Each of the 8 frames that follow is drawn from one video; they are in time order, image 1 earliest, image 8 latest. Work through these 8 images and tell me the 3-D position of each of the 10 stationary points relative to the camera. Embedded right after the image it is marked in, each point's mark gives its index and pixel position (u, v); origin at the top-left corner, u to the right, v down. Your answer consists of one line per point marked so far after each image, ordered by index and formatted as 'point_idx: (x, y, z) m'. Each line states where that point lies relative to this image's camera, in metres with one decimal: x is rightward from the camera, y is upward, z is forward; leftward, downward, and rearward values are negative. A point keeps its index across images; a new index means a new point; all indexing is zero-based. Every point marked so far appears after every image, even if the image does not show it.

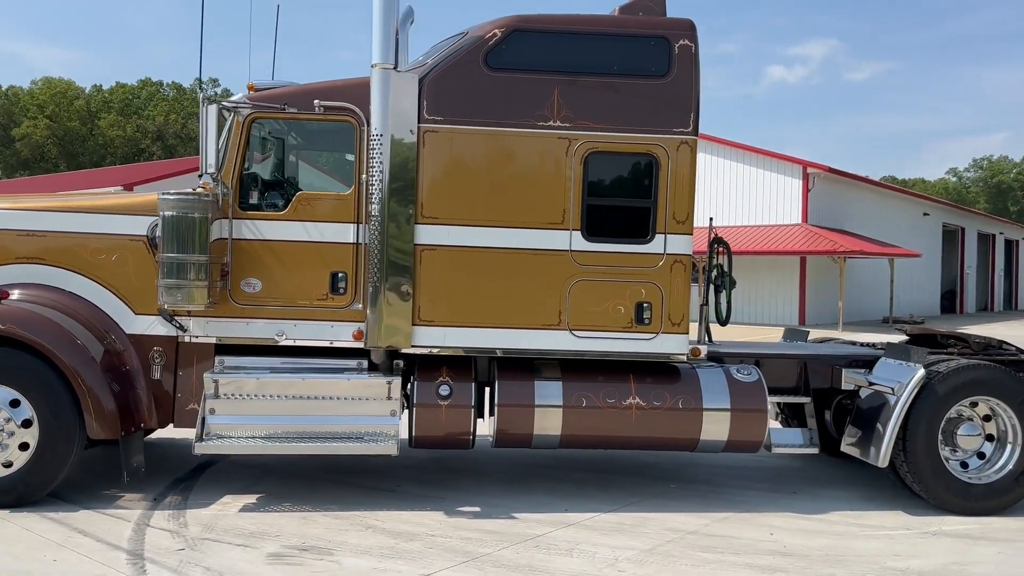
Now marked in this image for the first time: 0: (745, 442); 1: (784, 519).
0: (+1.4, -0.9, +5.4) m
1: (+1.5, -1.3, +5.1) m
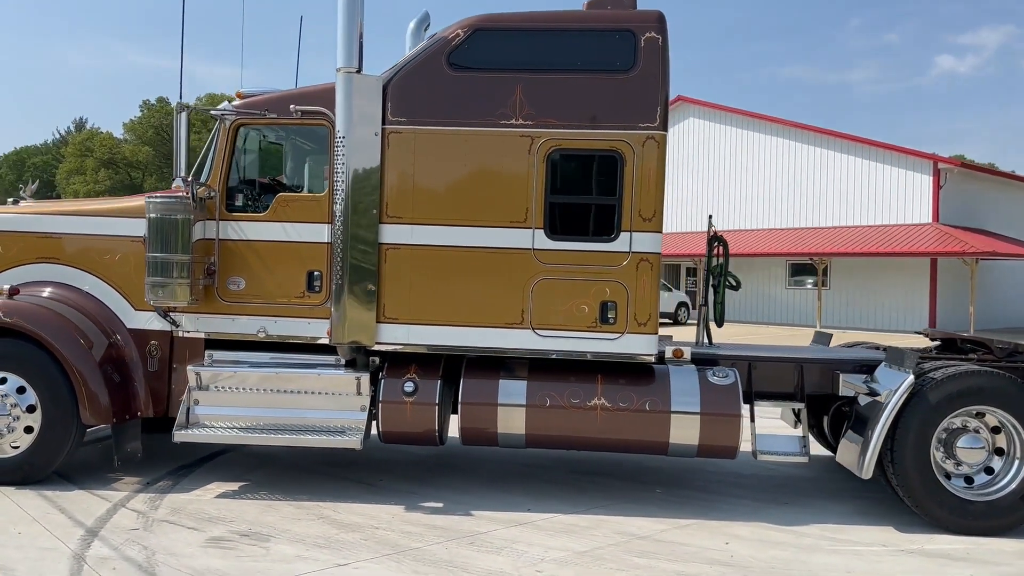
0: (+1.2, -0.9, +5.1) m
1: (+1.3, -1.3, +4.9) m
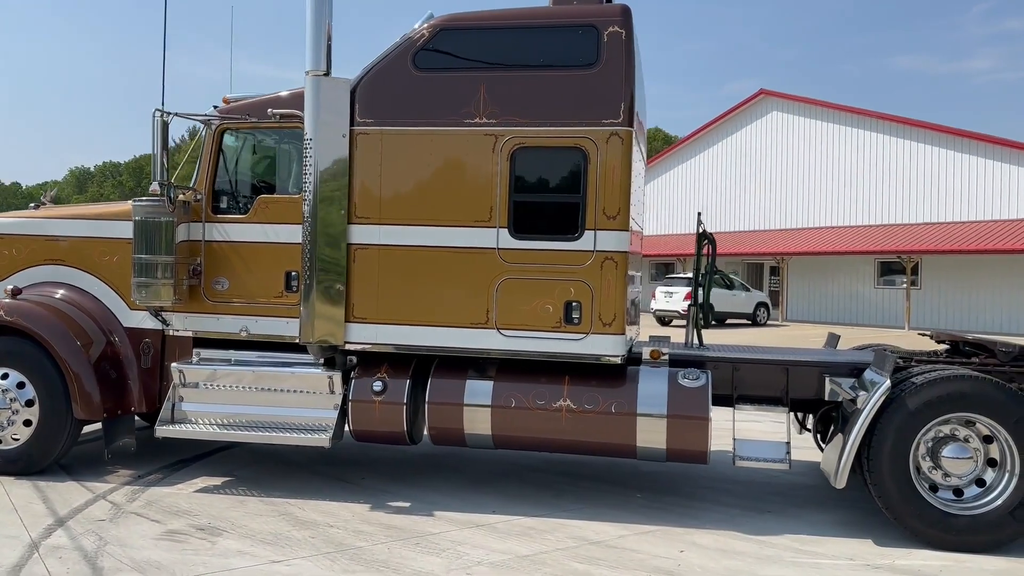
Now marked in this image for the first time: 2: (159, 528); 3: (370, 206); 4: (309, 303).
0: (+1.0, -0.9, +5.0) m
1: (+1.0, -1.3, +4.7) m
2: (-1.8, -1.2, +4.7) m
3: (-0.8, +0.5, +5.3) m
4: (-1.2, -0.1, +5.2) m
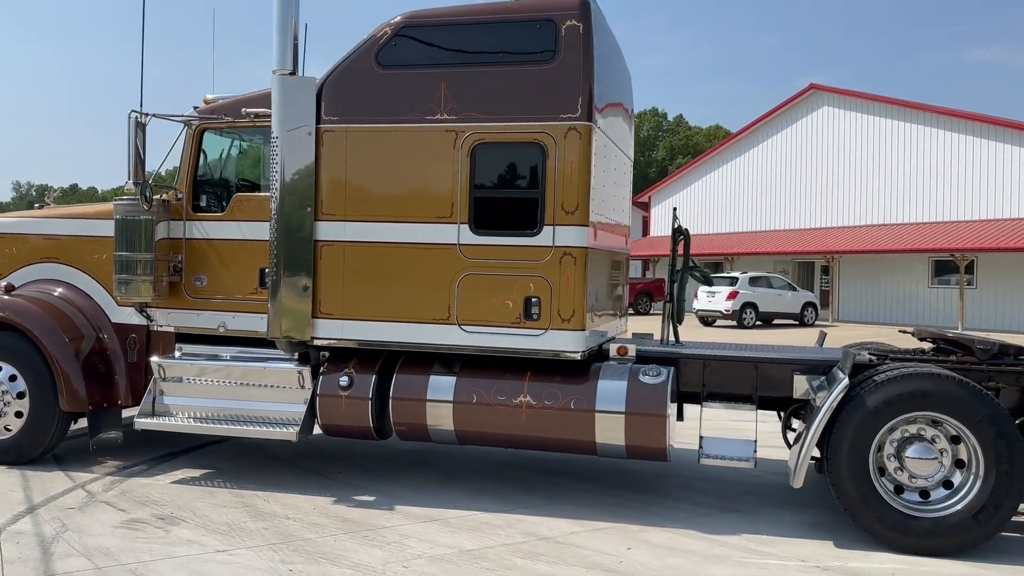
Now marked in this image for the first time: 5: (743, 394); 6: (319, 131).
0: (+0.7, -0.9, +4.9) m
1: (+0.8, -1.3, +4.6) m
2: (-2.1, -1.2, +4.8) m
3: (-1.0, +0.5, +5.3) m
4: (-1.4, -0.1, +5.3) m
5: (+1.4, -0.6, +5.3) m
6: (-1.1, +0.9, +5.3) m
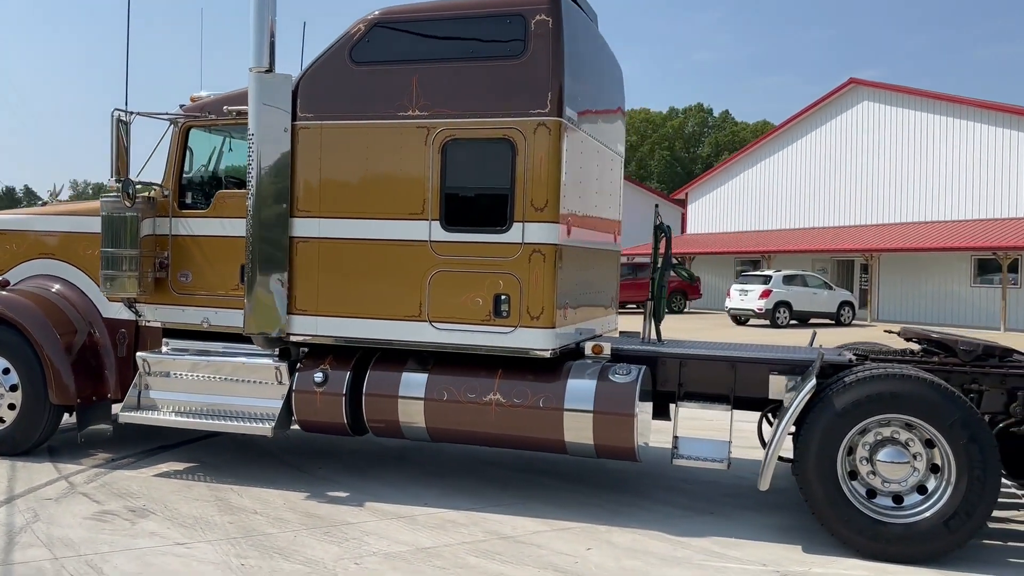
0: (+0.6, -0.9, +4.9) m
1: (+0.6, -1.3, +4.6) m
2: (-2.2, -1.2, +4.9) m
3: (-1.2, +0.5, +5.3) m
4: (-1.5, 0.0, +5.4) m
5: (+1.2, -0.6, +5.2) m
6: (-1.3, +0.9, +5.4) m
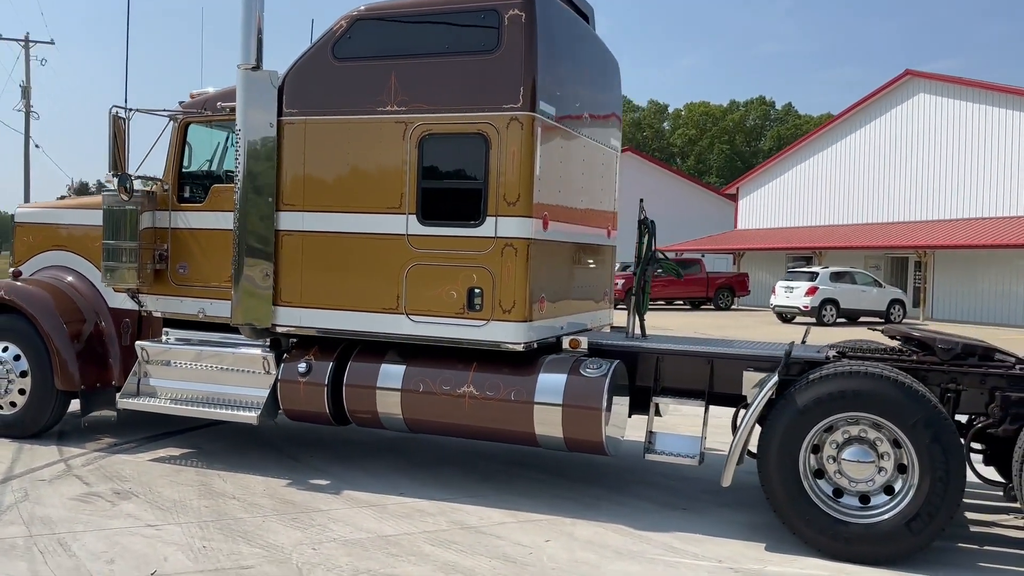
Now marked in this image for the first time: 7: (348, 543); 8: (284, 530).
0: (+0.4, -0.8, +4.9) m
1: (+0.4, -1.2, +4.6) m
2: (-2.4, -1.1, +5.1) m
3: (-1.3, +0.6, +5.5) m
4: (-1.6, 0.0, +5.5) m
5: (+1.1, -0.6, +5.2) m
6: (-1.4, +1.0, +5.5) m
7: (-0.8, -1.2, +4.3) m
8: (-1.1, -1.2, +4.5) m
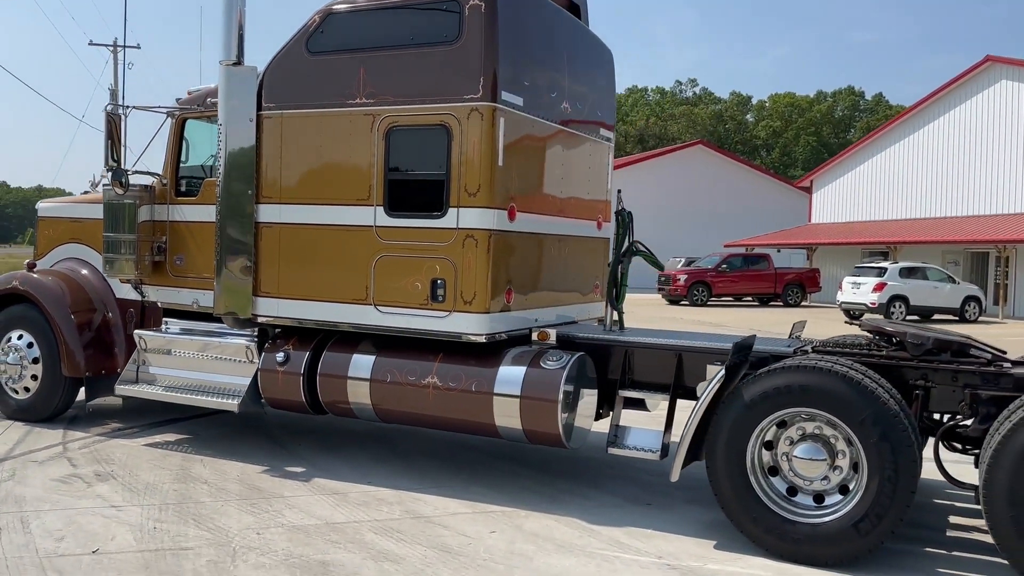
0: (+0.2, -0.8, +4.8) m
1: (+0.2, -1.2, +4.6) m
2: (-2.6, -1.1, +5.3) m
3: (-1.5, +0.6, +5.6) m
4: (-1.8, +0.1, +5.7) m
5: (+0.9, -0.5, +5.1) m
6: (-1.6, +1.0, +5.6) m
7: (-1.1, -1.2, +4.4) m
8: (-1.4, -1.1, +4.6) m
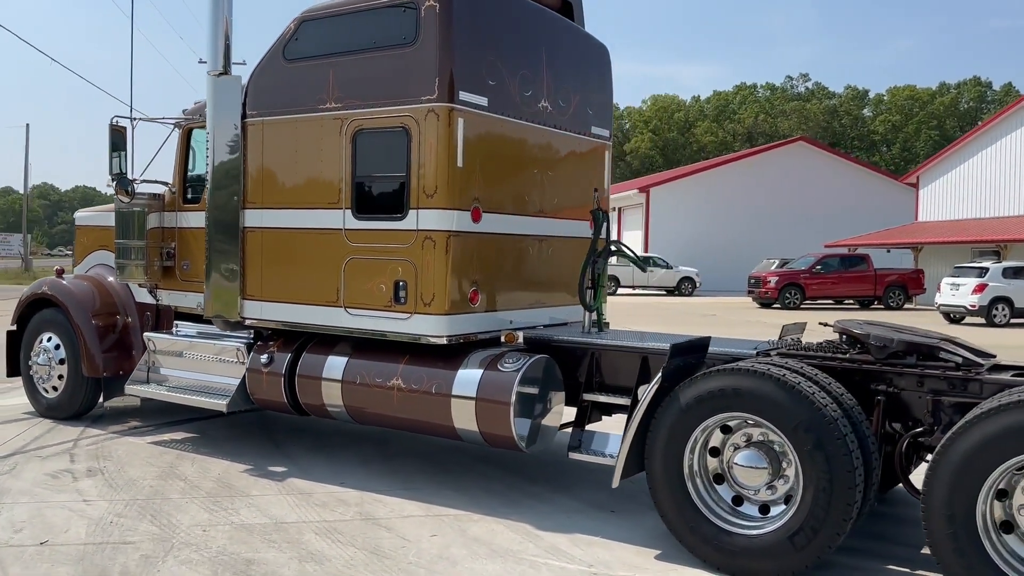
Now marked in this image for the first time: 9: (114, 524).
0: (-0.1, -0.8, +4.8) m
1: (-0.1, -1.2, +4.5) m
2: (-2.8, -1.1, +5.6) m
3: (-1.6, +0.6, +5.7) m
4: (-1.9, 0.0, +5.8) m
5: (+0.7, -0.5, +4.9) m
6: (-1.7, +1.0, +5.7) m
7: (-1.3, -1.2, +4.5) m
8: (-1.6, -1.2, +4.7) m
9: (-2.0, -1.2, +4.5) m
